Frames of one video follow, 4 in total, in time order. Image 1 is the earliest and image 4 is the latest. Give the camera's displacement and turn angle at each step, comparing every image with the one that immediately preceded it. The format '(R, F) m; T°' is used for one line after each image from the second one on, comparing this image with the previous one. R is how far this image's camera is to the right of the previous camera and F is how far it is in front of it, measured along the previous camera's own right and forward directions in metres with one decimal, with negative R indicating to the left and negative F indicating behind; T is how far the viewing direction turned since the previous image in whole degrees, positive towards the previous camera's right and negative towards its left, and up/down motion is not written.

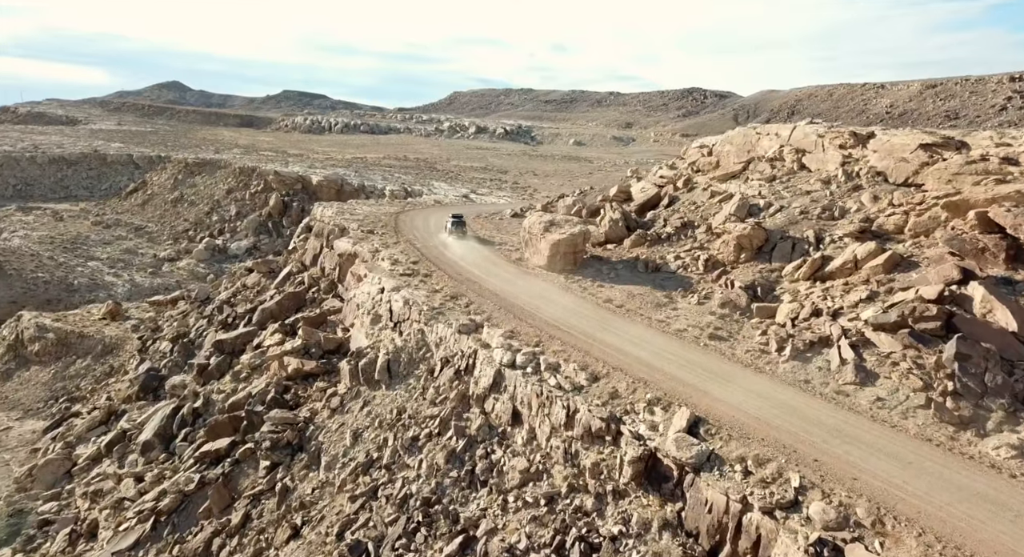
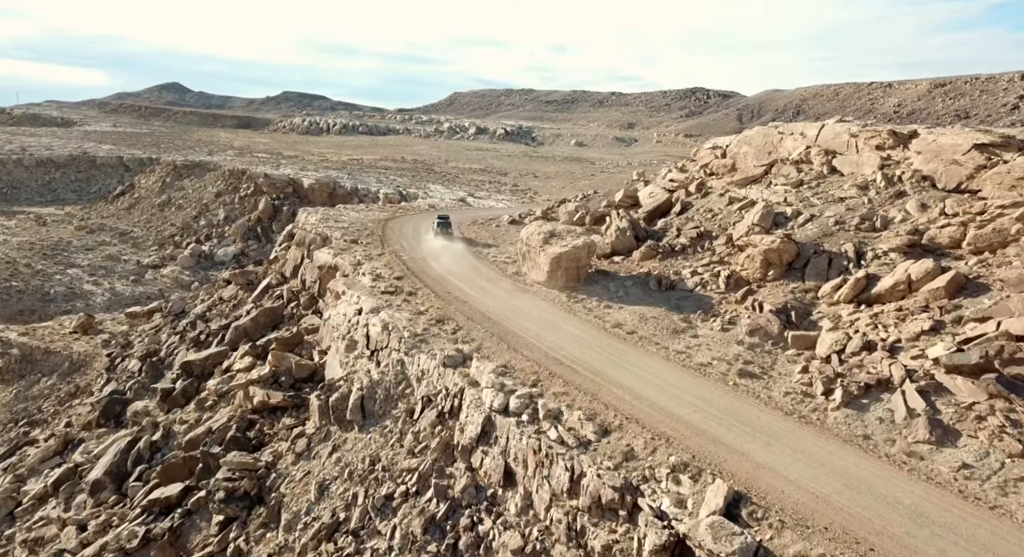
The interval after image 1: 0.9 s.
(+0.2, +2.8) m; 0°
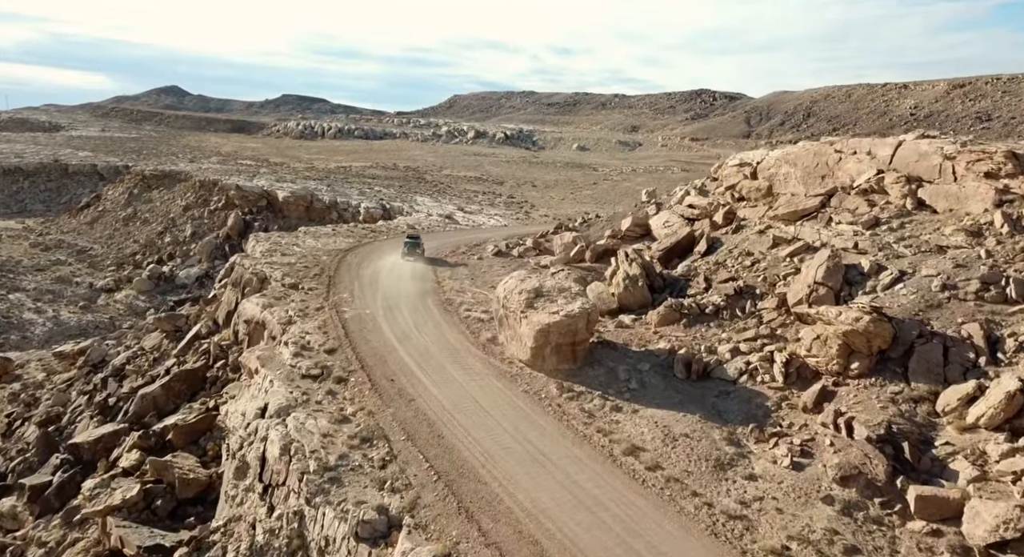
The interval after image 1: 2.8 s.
(+0.7, +6.1) m; 0°
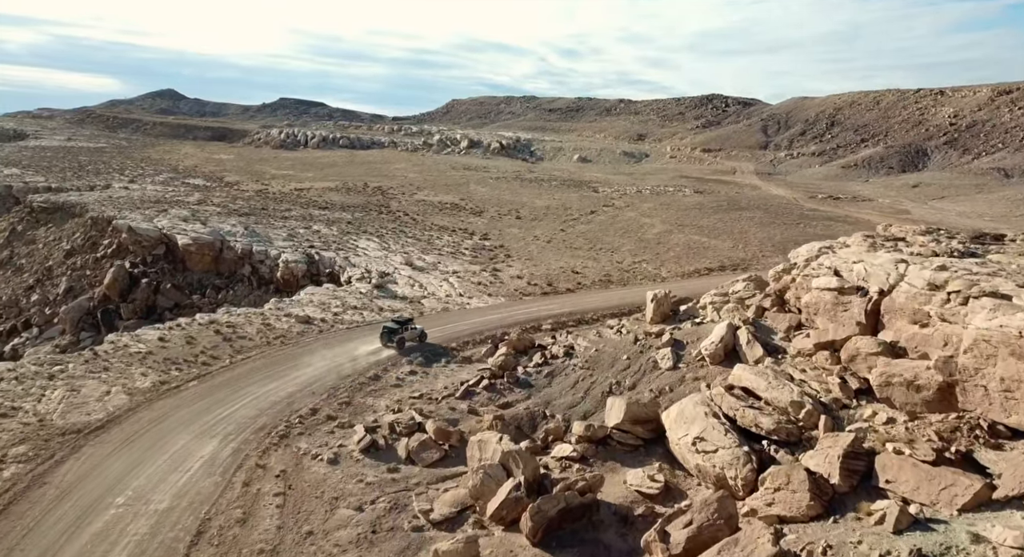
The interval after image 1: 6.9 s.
(+2.4, +14.5) m; 0°
